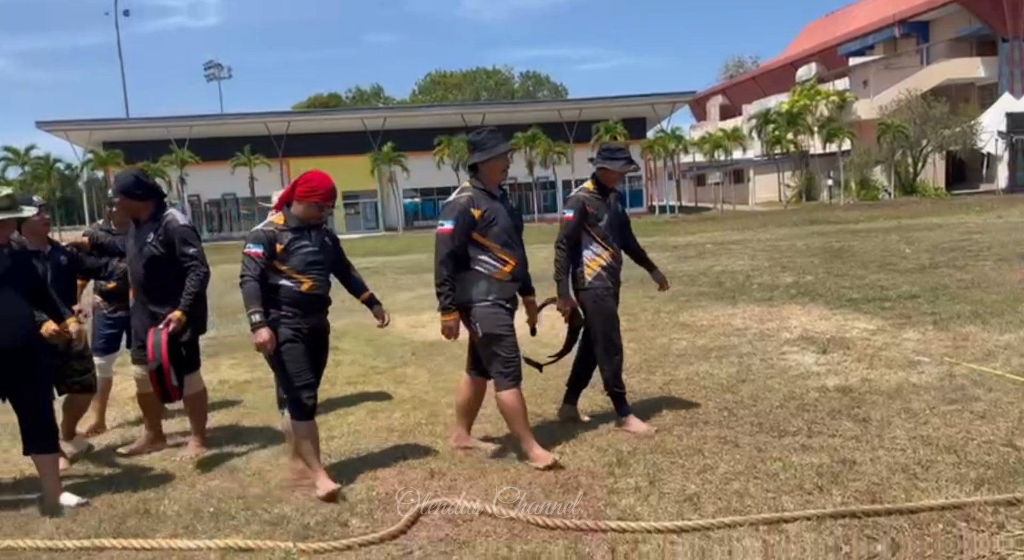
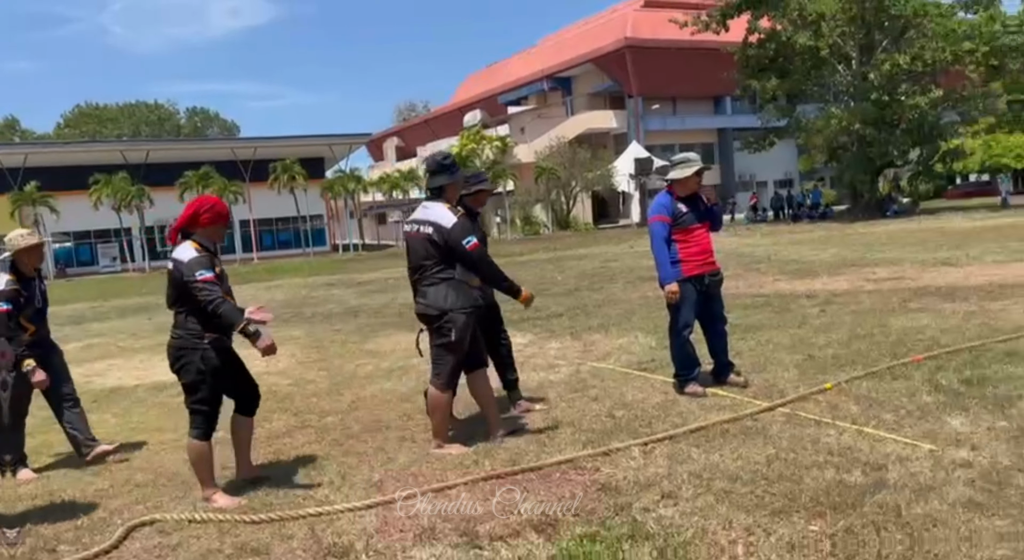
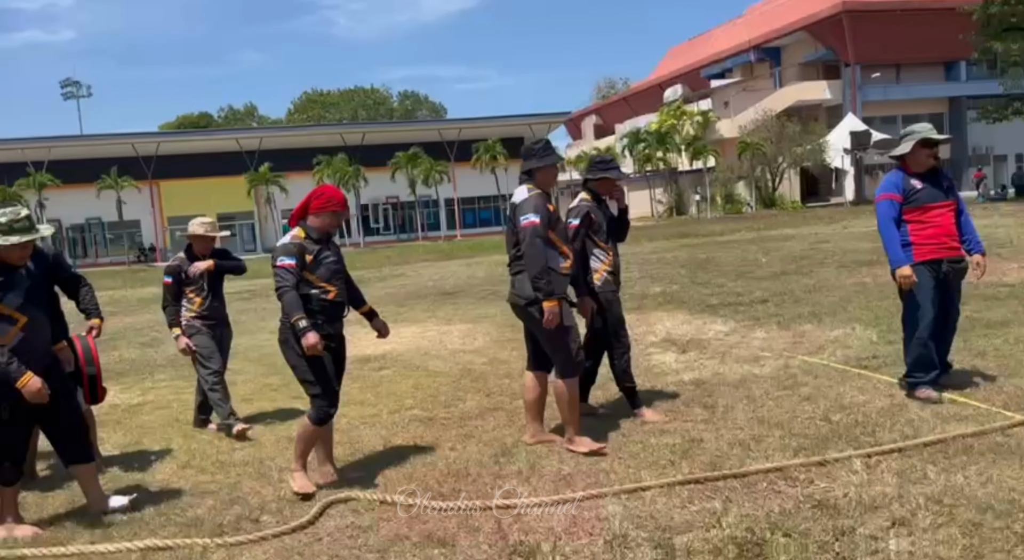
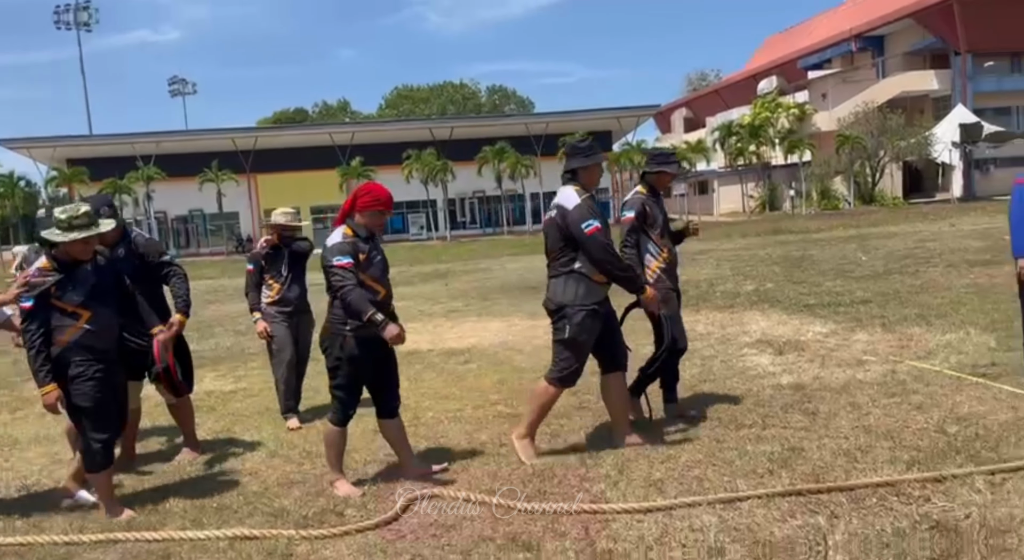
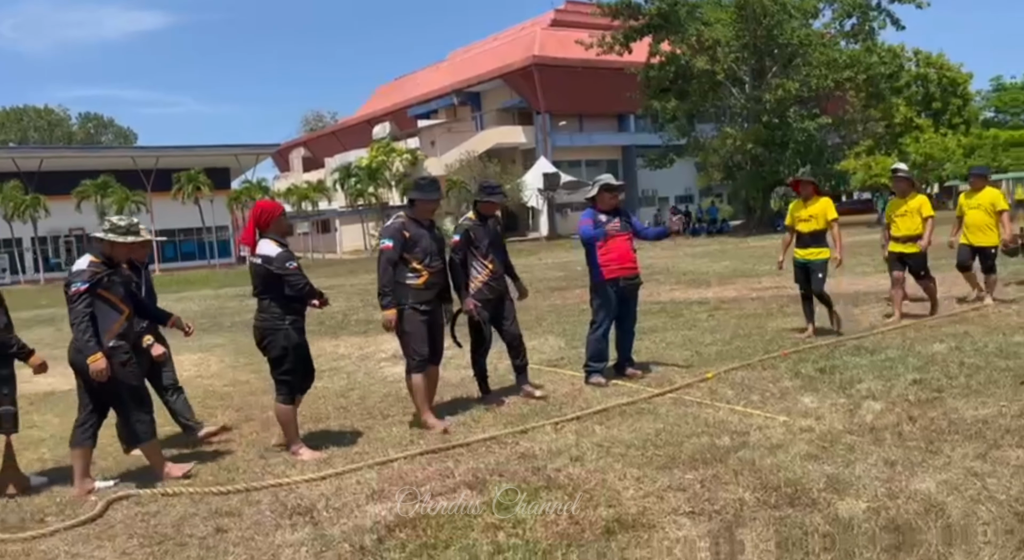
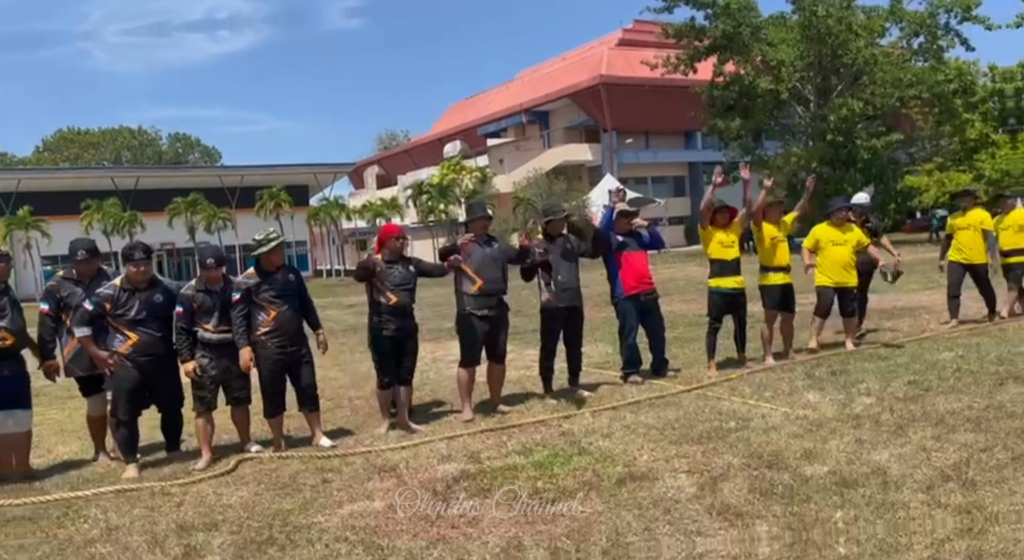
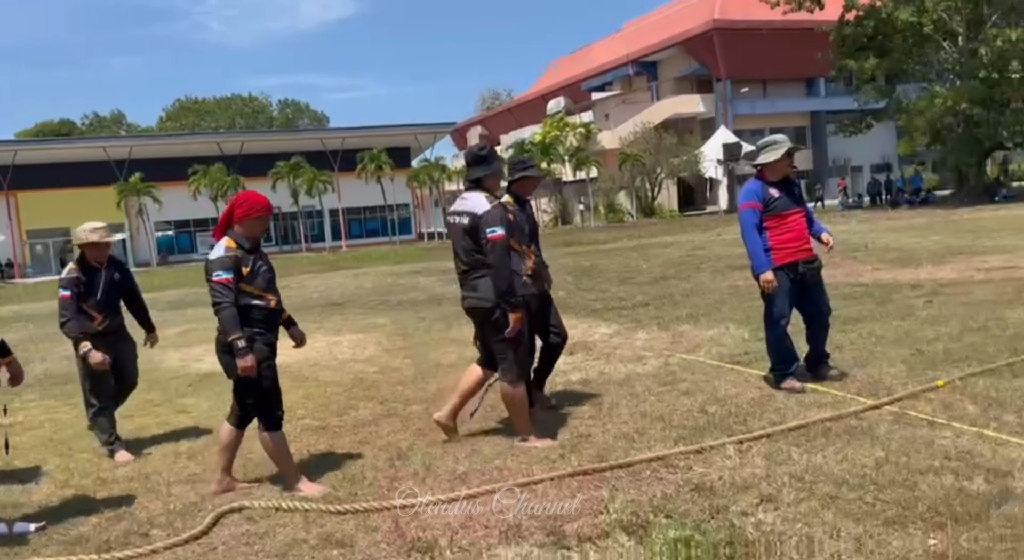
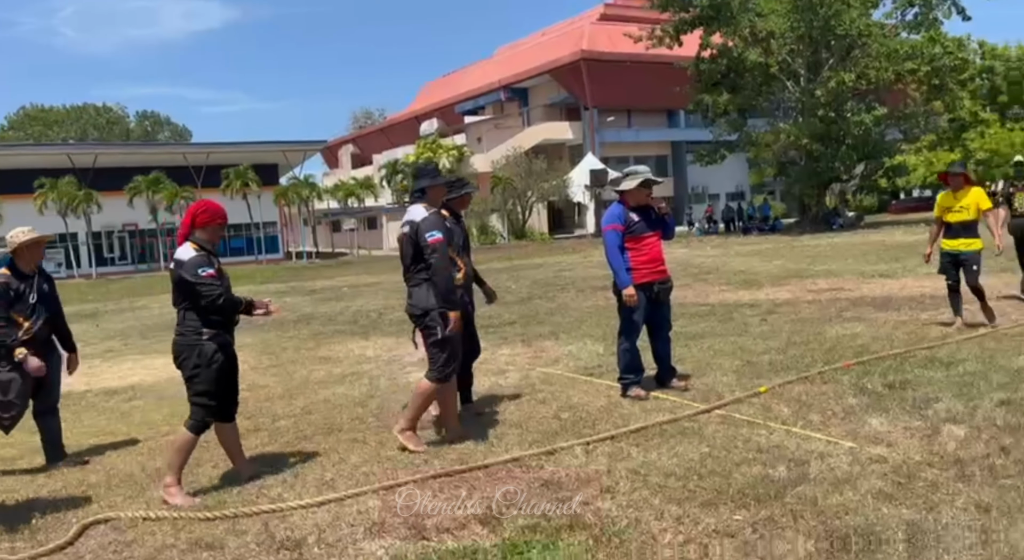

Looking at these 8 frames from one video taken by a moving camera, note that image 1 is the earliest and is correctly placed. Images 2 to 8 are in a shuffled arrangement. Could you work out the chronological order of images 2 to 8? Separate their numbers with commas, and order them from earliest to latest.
4, 3, 7, 2, 8, 5, 6
